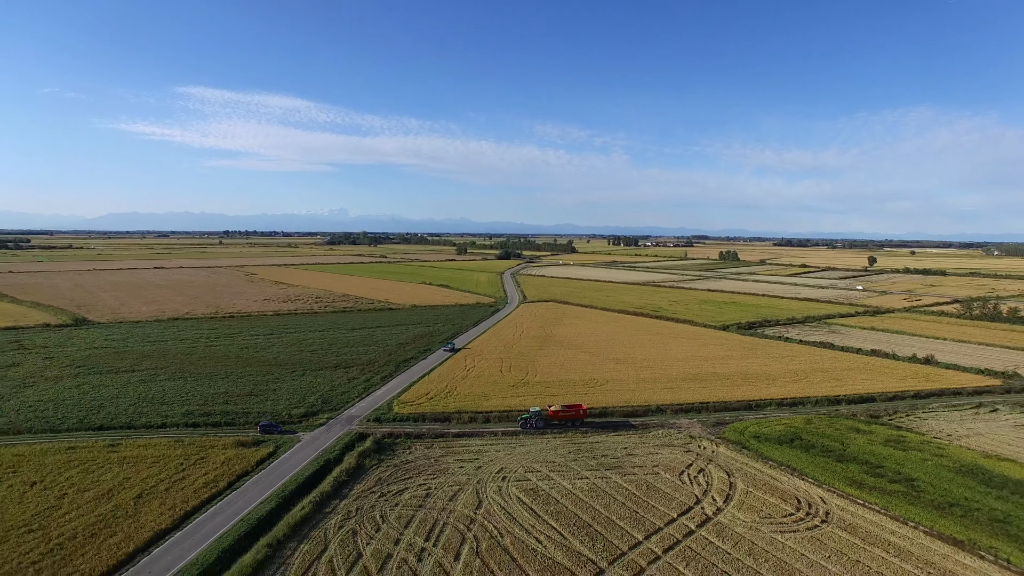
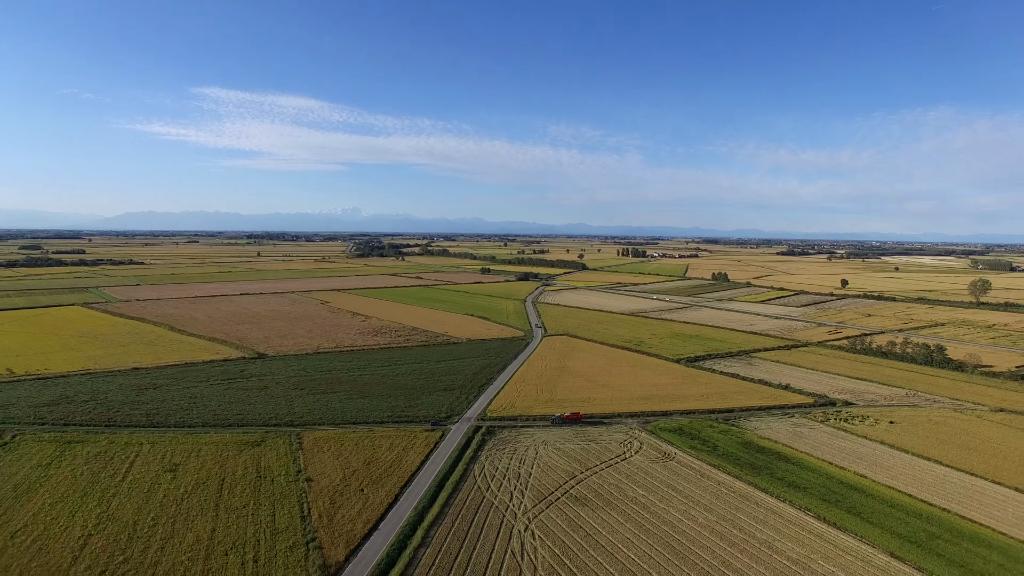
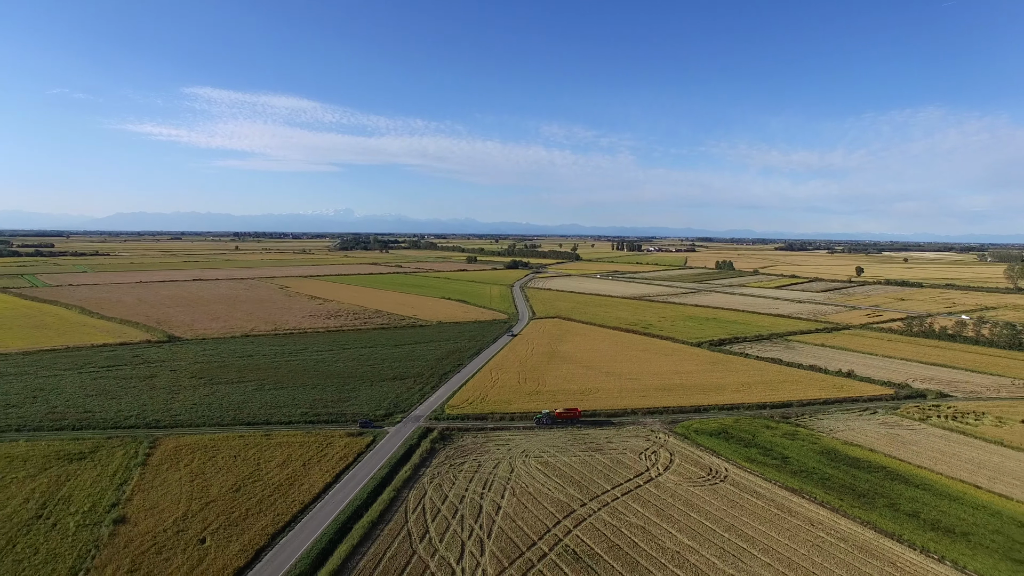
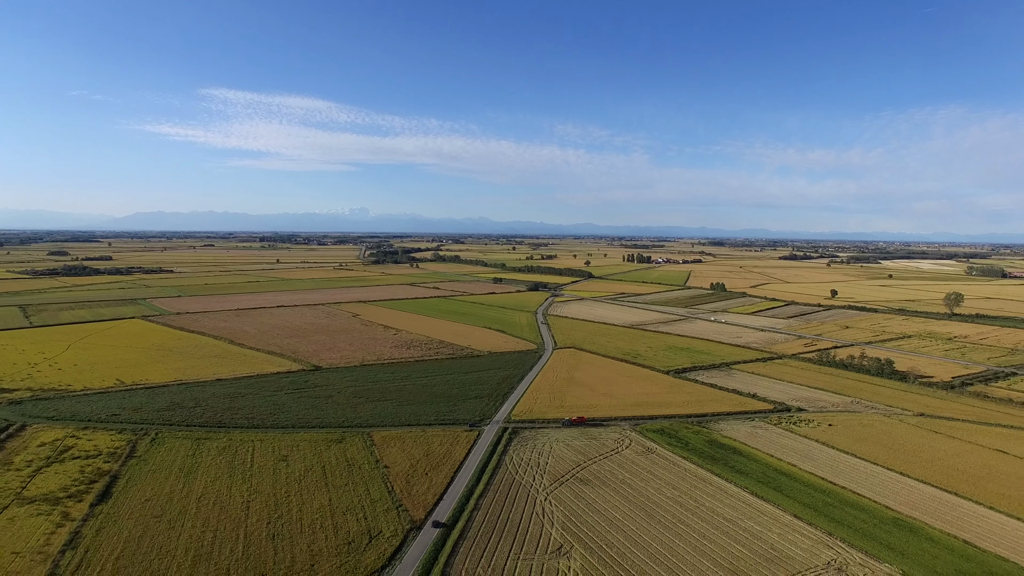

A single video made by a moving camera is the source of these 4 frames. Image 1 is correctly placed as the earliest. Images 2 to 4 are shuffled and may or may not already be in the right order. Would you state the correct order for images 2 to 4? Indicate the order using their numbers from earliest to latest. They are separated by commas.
3, 2, 4
